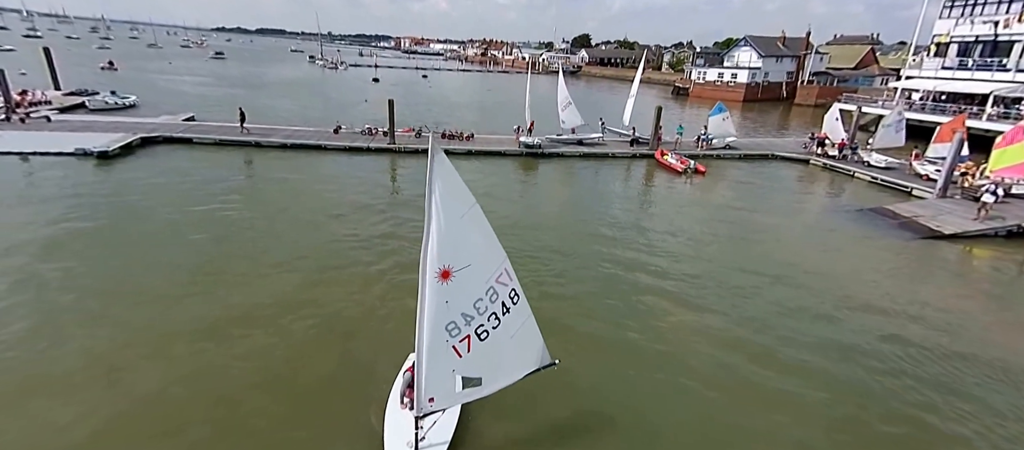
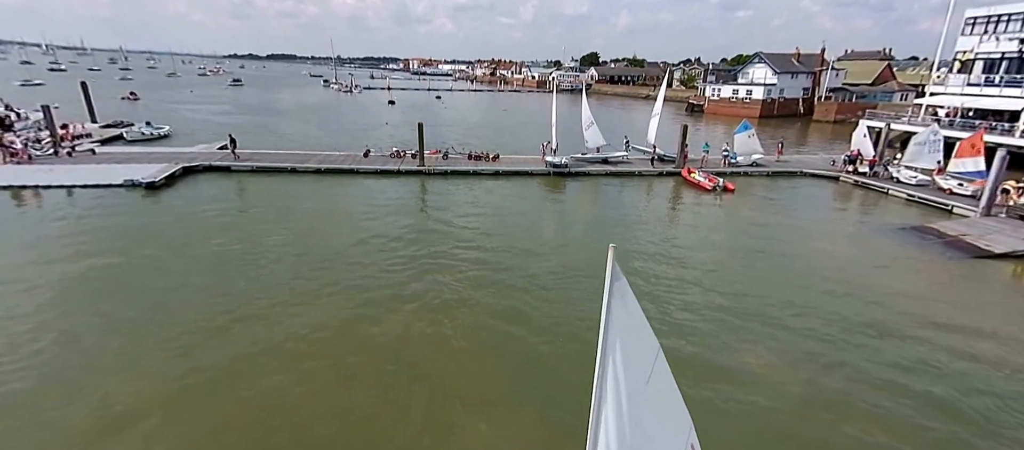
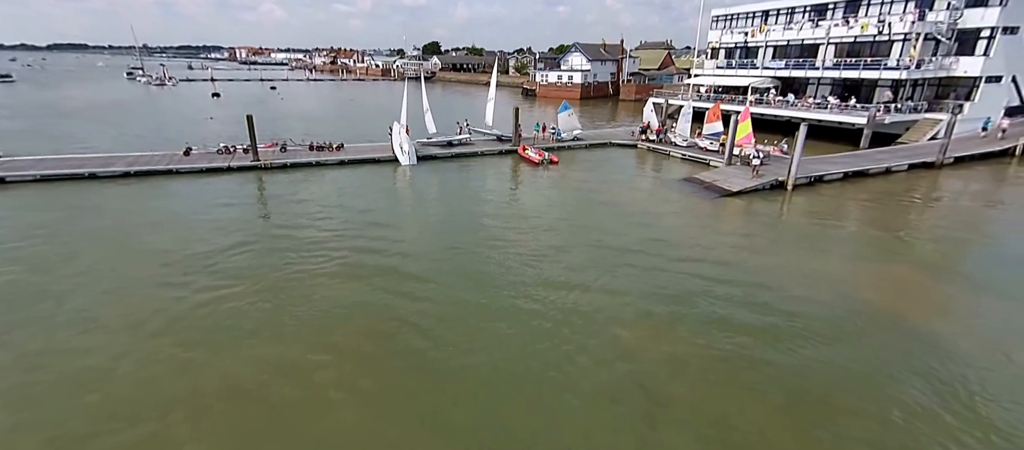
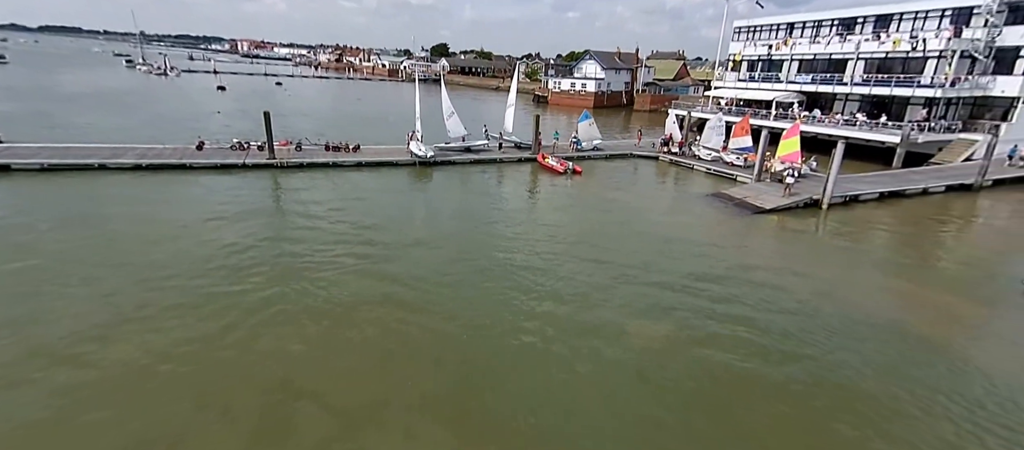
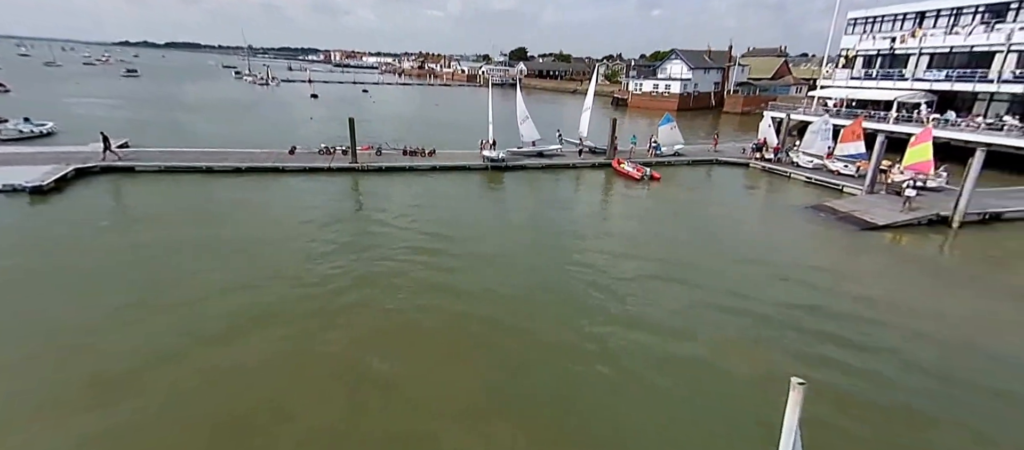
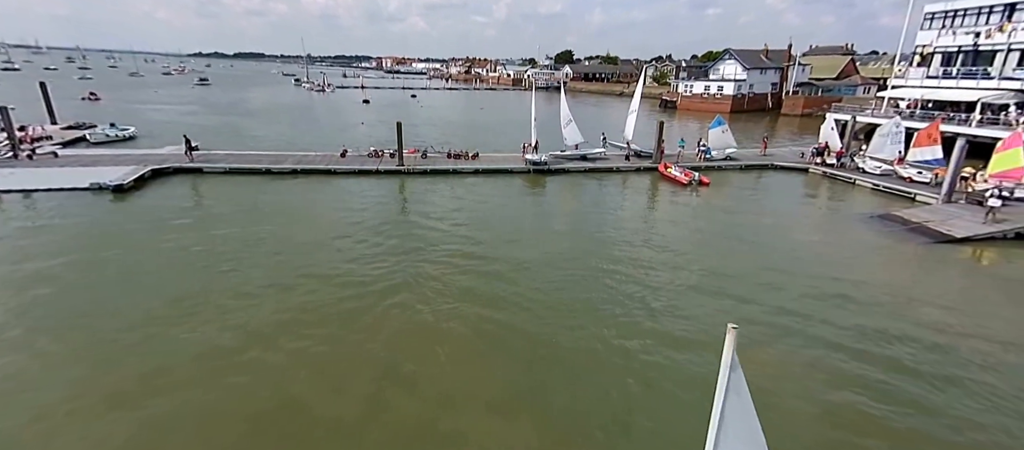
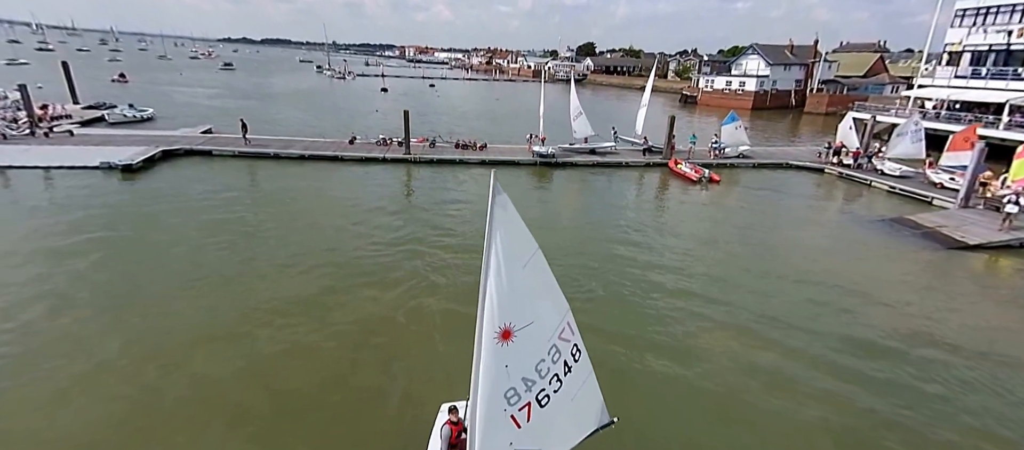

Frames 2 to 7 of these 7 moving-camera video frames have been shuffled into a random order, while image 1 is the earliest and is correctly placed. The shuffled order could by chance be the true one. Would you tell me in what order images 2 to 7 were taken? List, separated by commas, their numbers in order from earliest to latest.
7, 2, 6, 5, 4, 3
